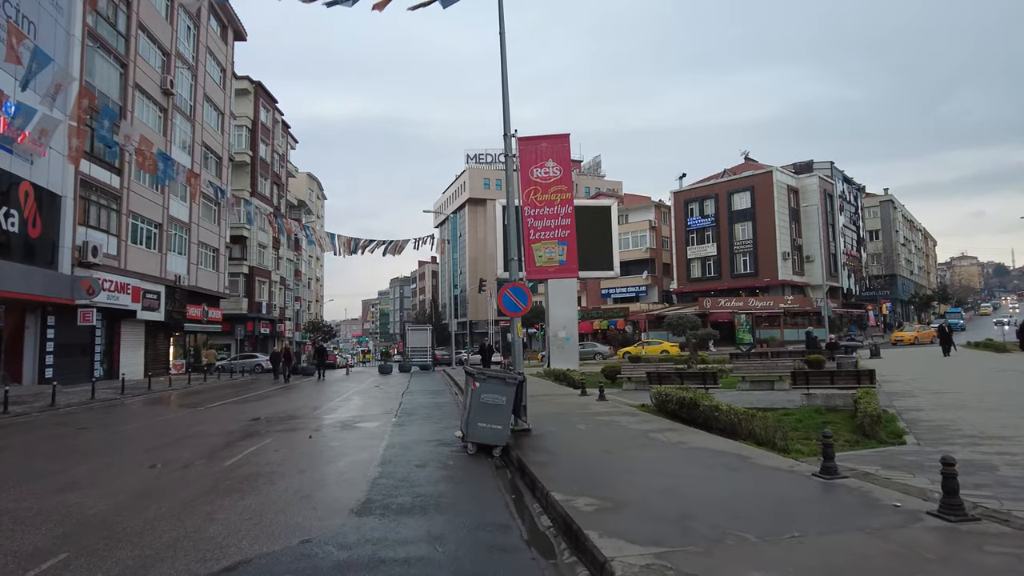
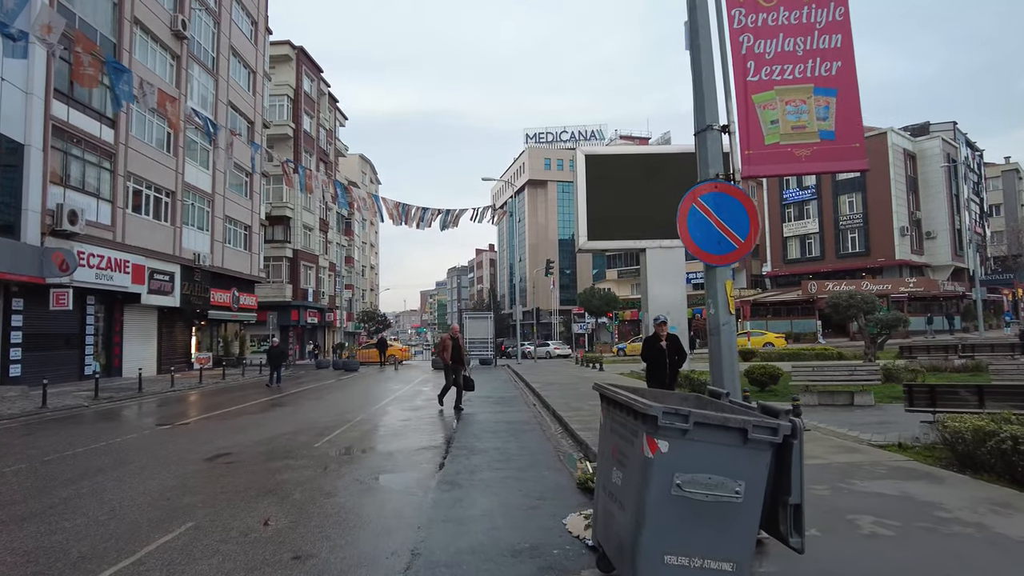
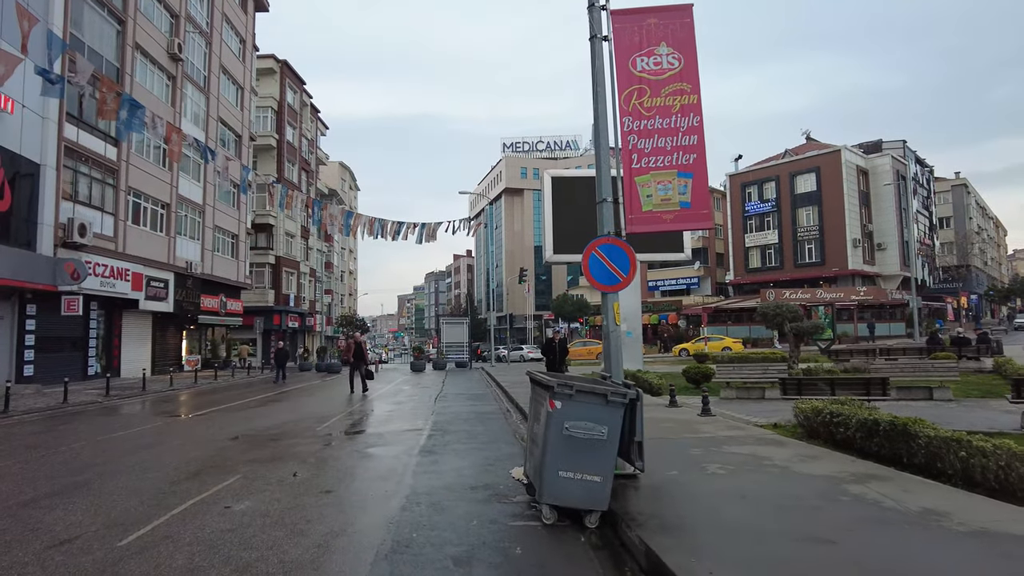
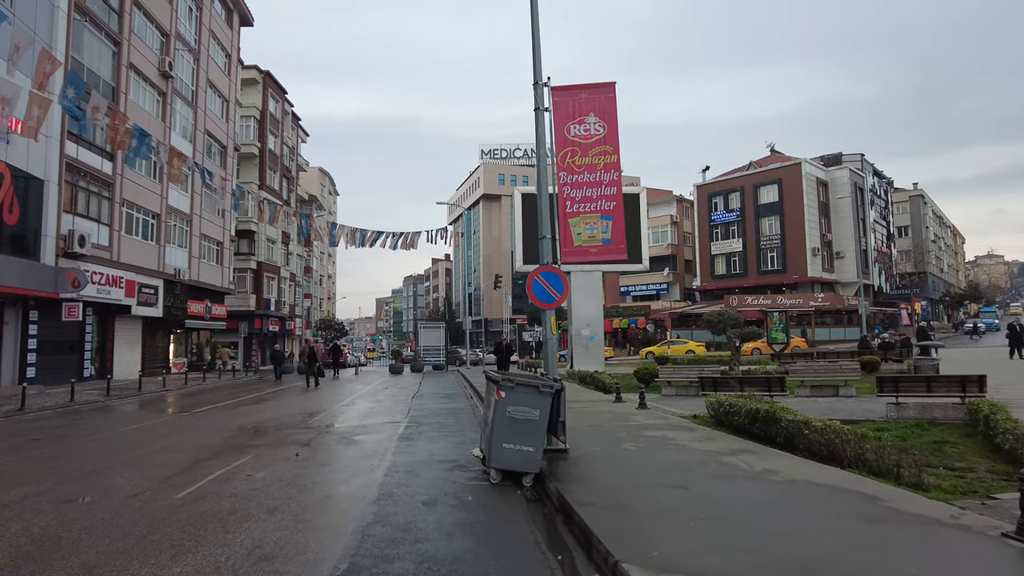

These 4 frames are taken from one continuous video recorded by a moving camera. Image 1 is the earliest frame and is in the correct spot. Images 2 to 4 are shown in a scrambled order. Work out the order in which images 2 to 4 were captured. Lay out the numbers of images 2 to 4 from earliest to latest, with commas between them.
4, 3, 2
